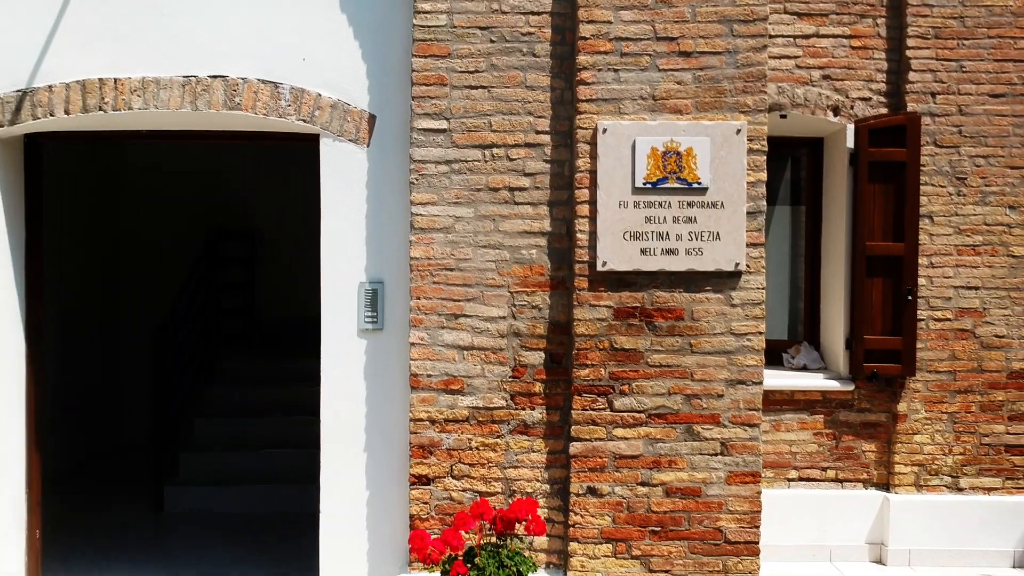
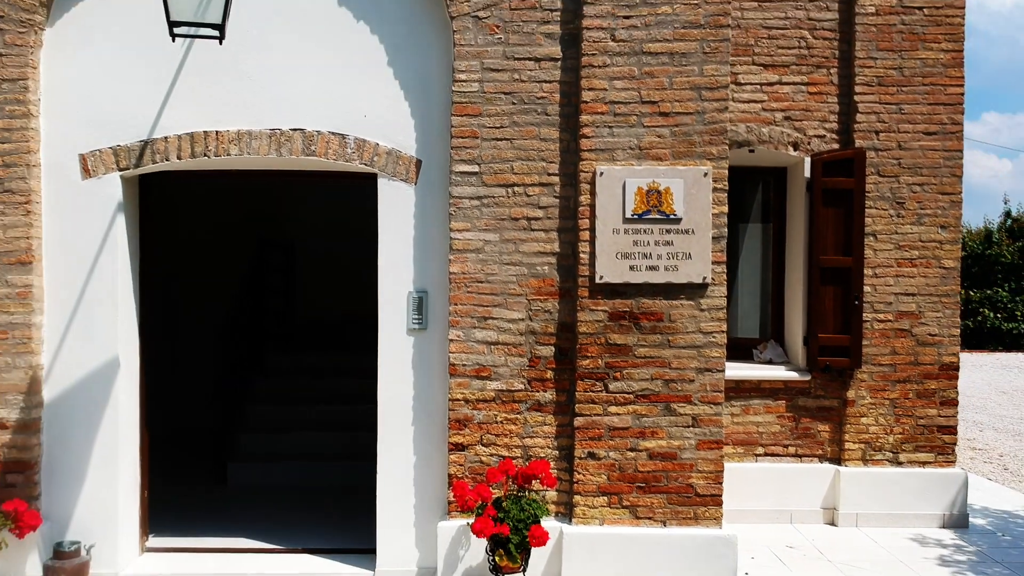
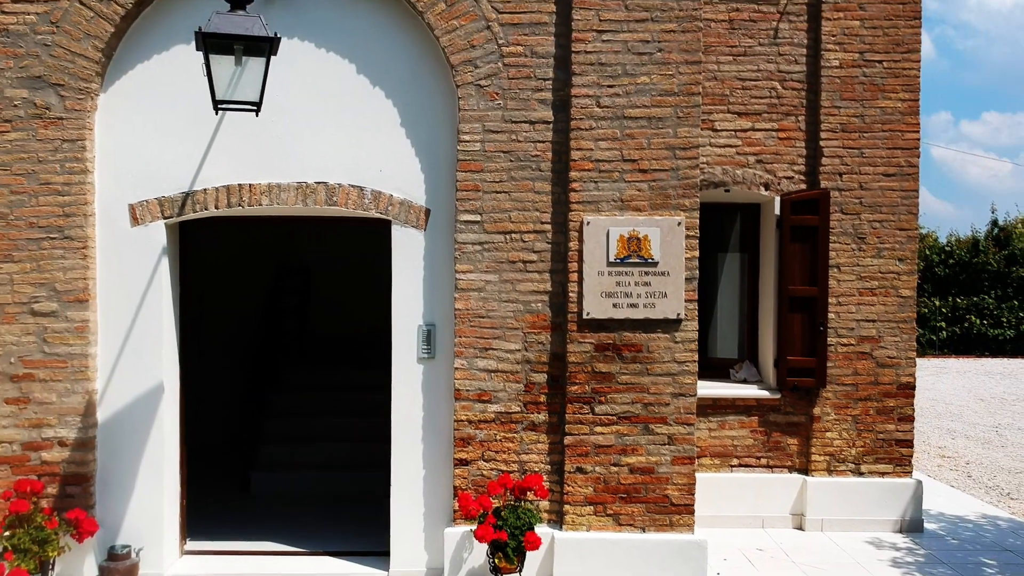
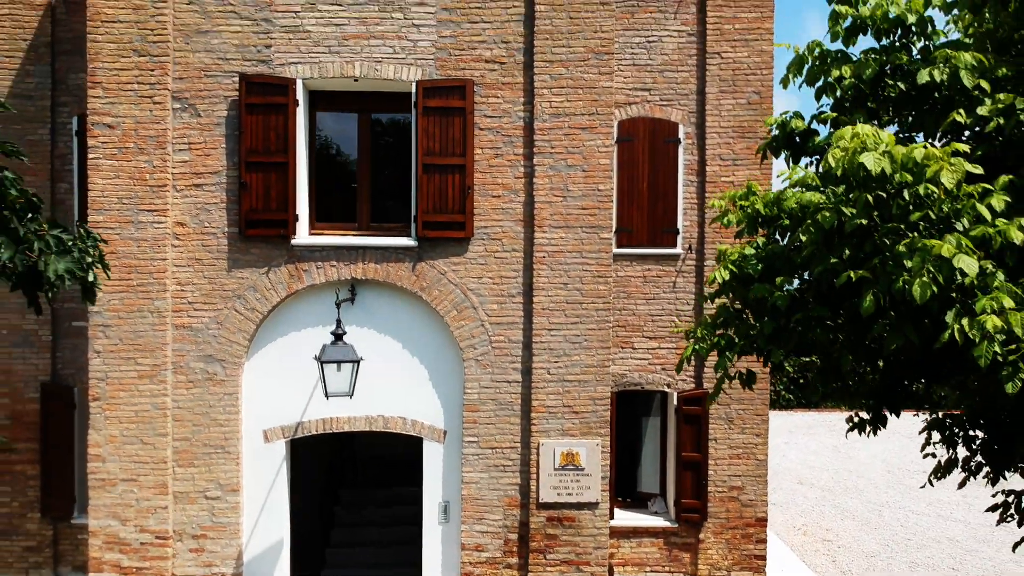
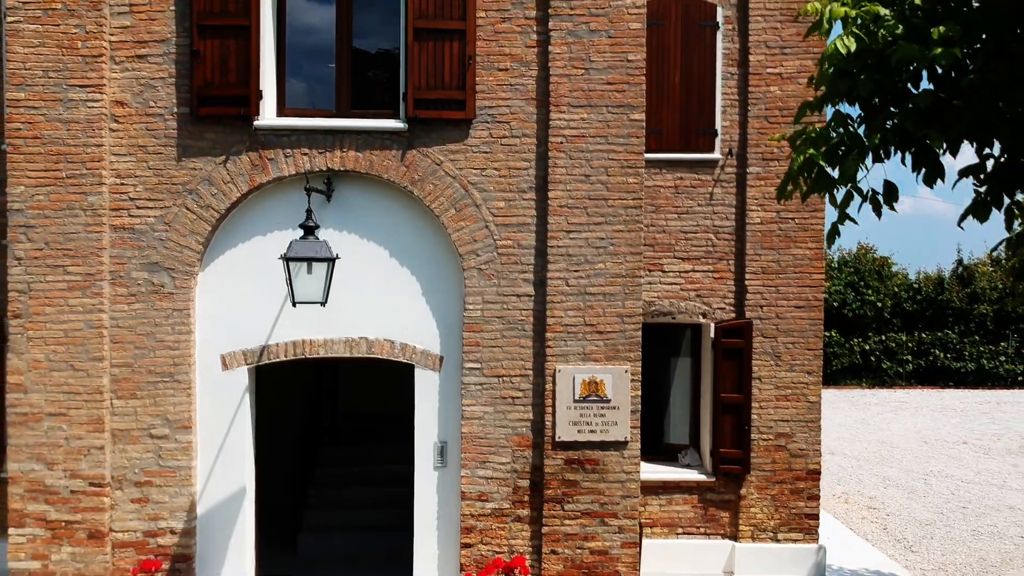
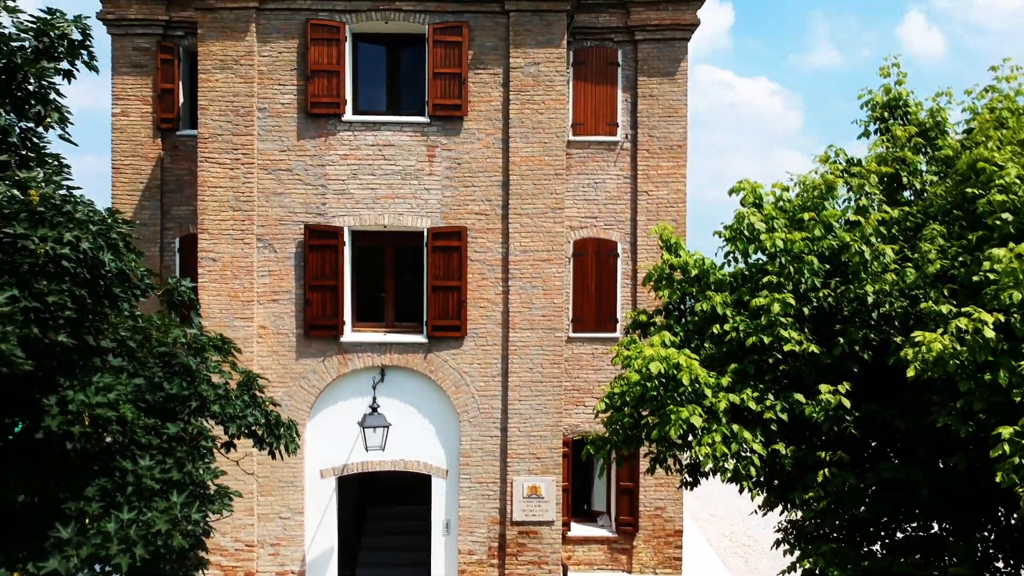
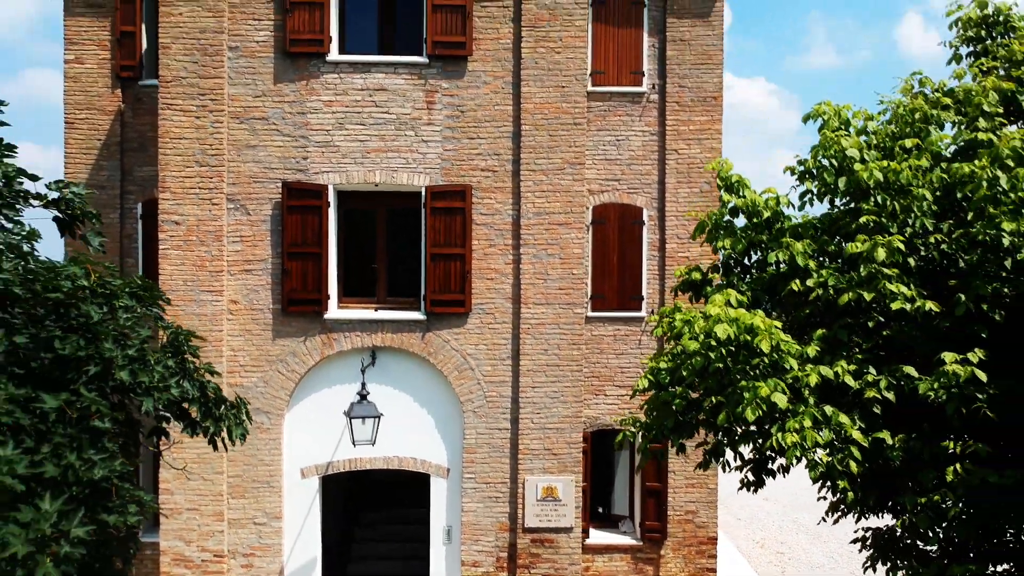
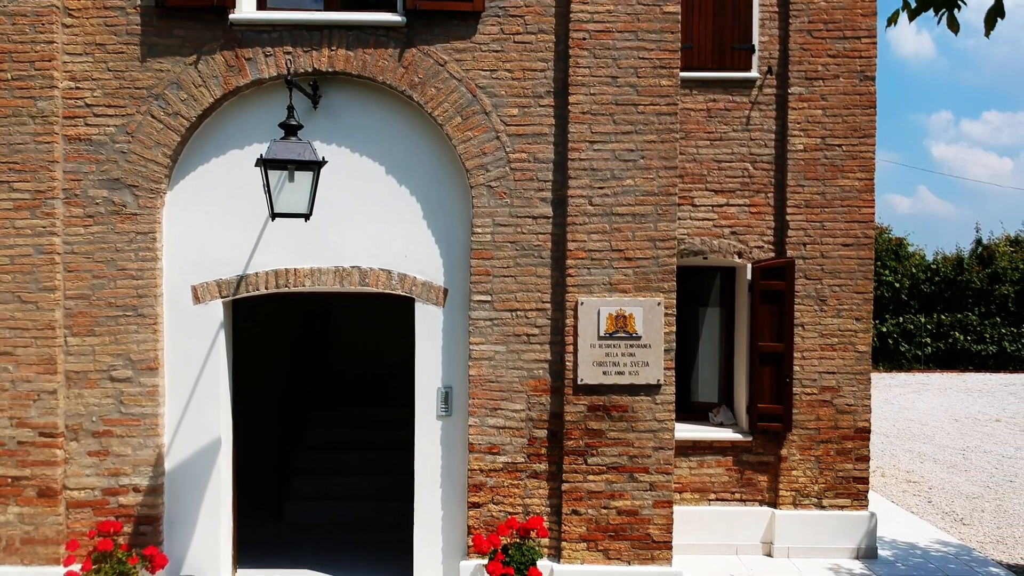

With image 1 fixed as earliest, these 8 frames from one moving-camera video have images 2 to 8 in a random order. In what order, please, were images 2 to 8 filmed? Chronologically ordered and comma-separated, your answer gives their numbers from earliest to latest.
2, 3, 8, 5, 4, 7, 6
